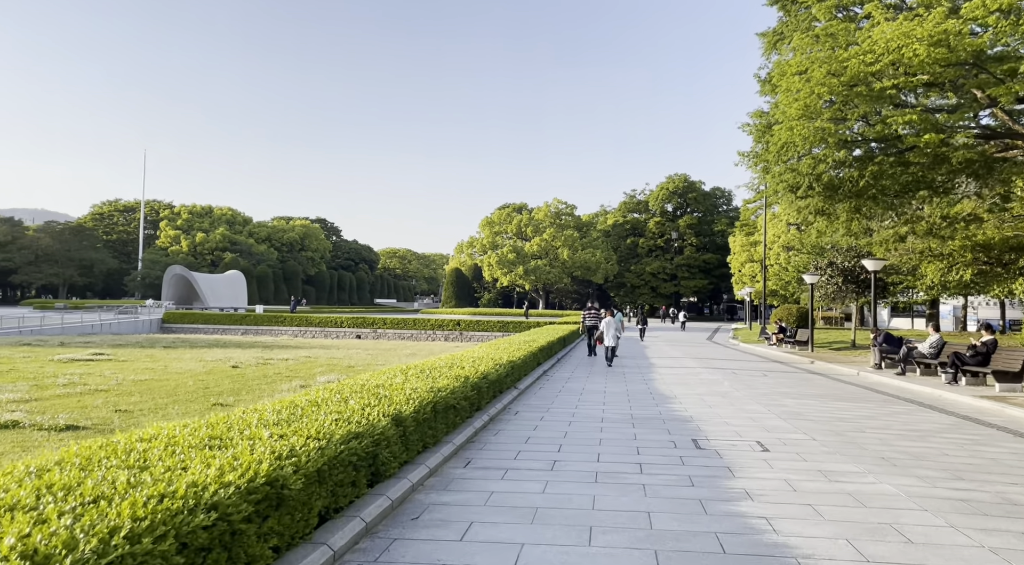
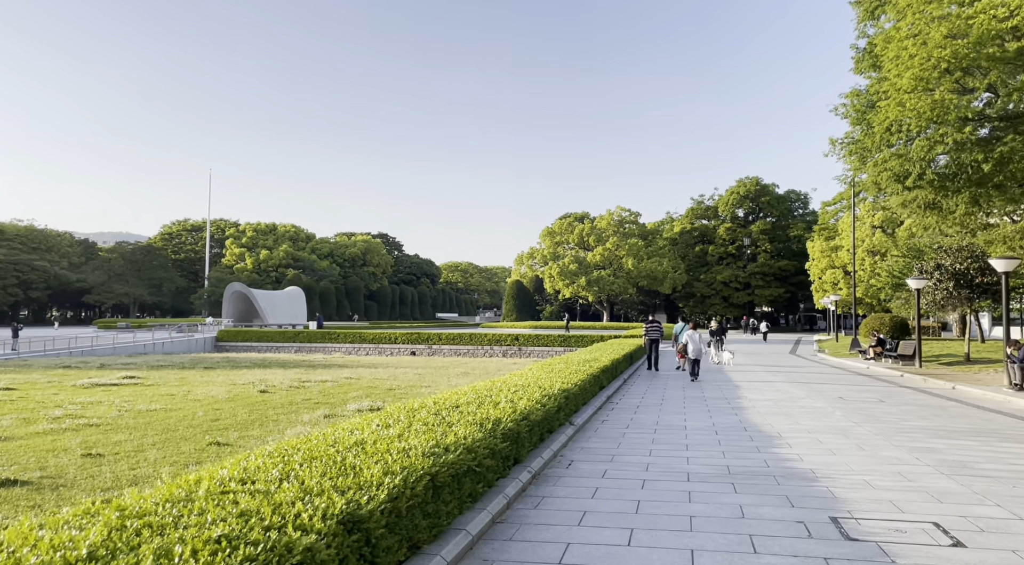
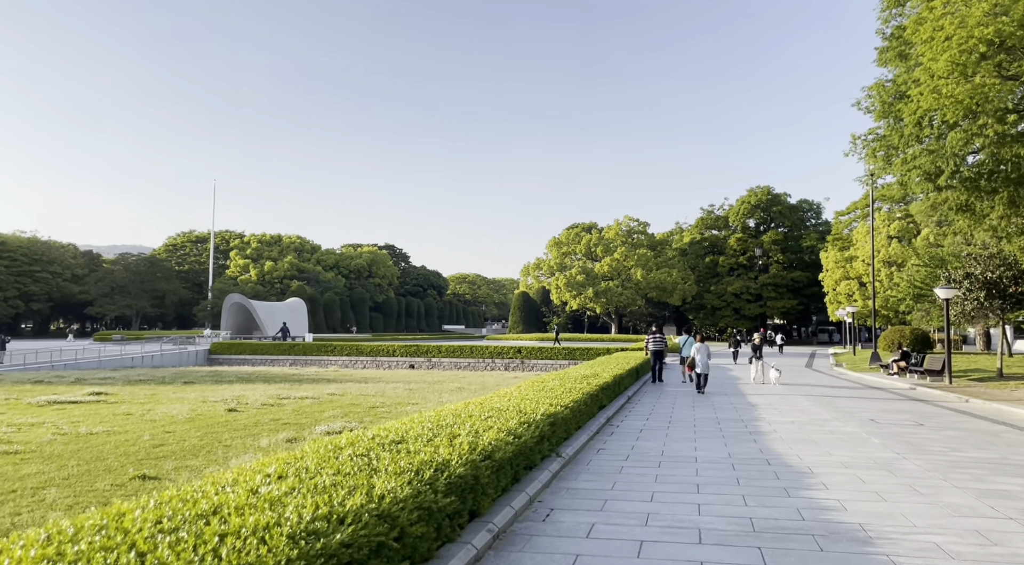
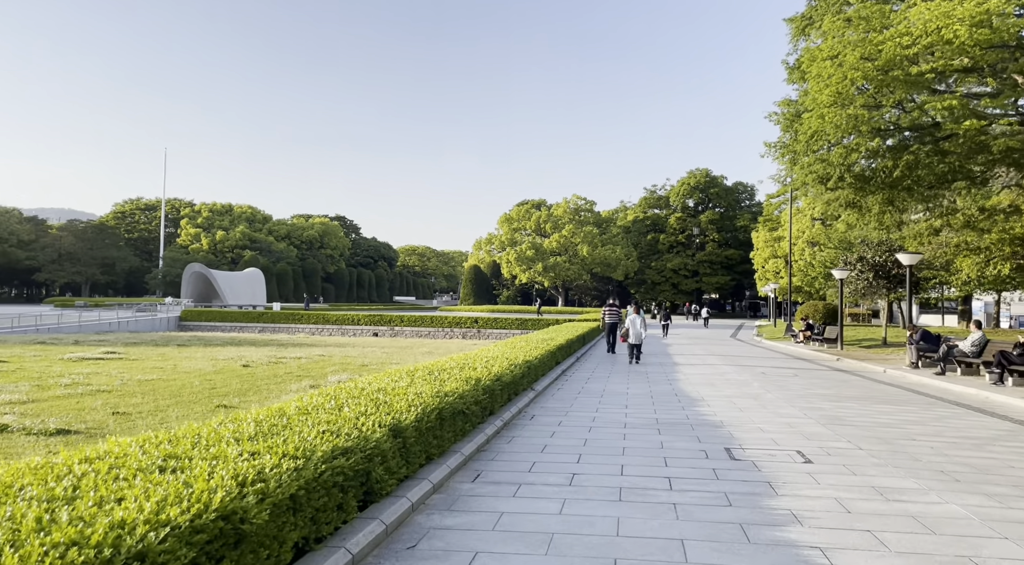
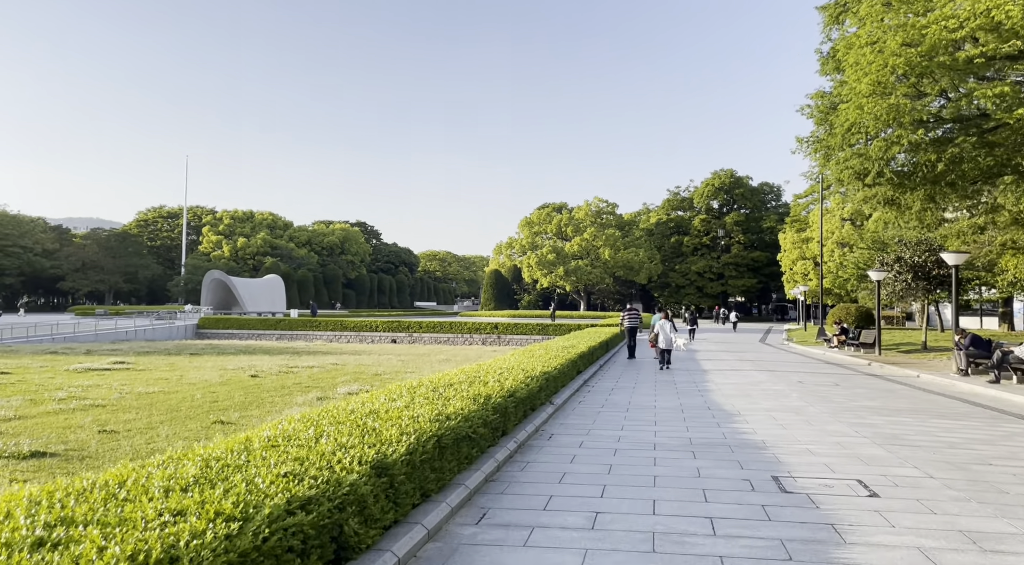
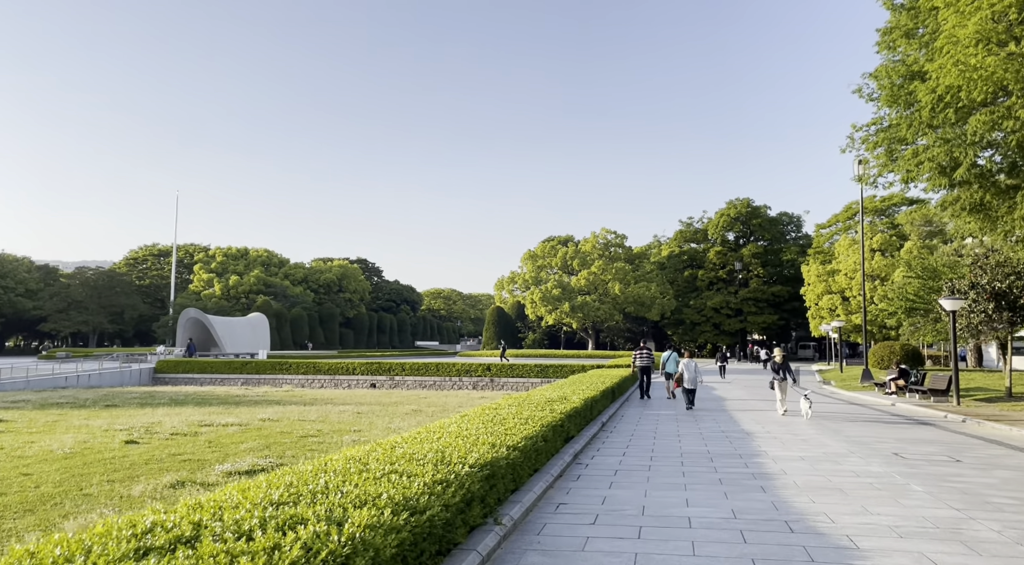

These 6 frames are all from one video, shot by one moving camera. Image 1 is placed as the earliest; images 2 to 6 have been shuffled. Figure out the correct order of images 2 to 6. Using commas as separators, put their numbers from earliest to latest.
4, 5, 2, 3, 6
